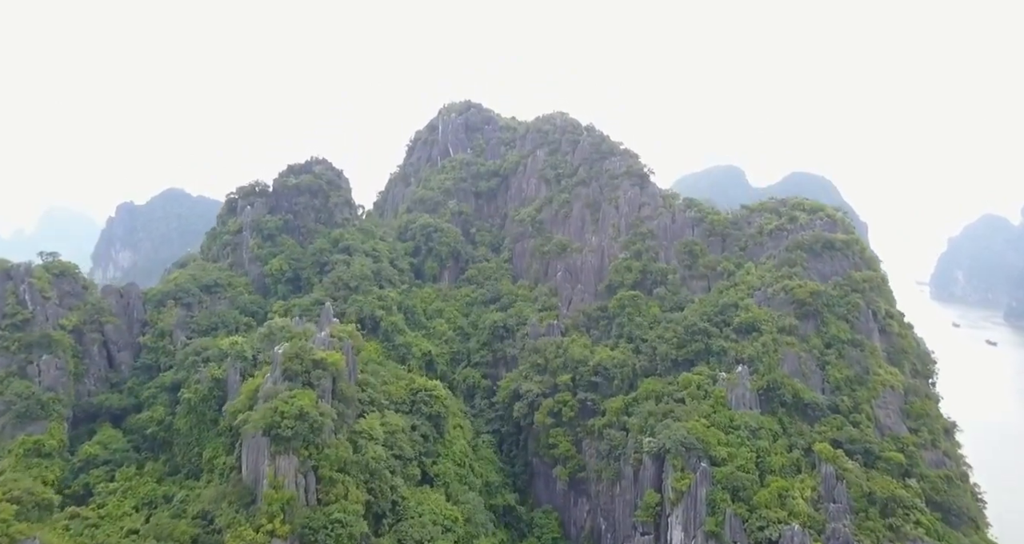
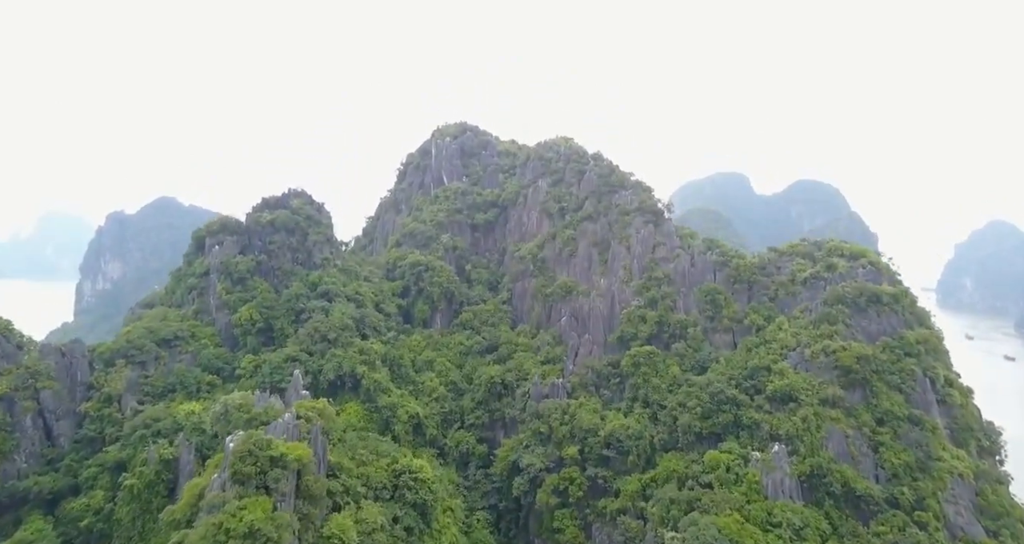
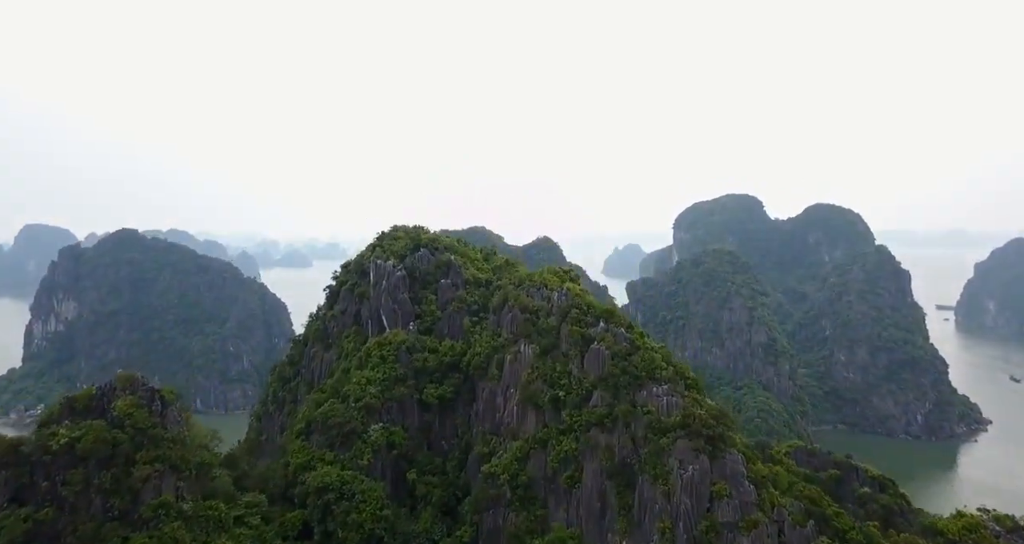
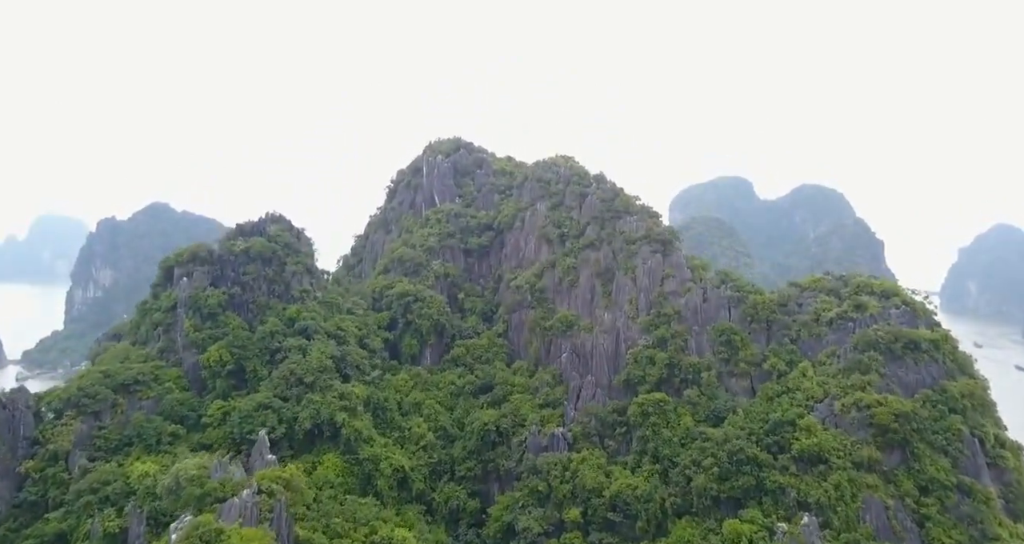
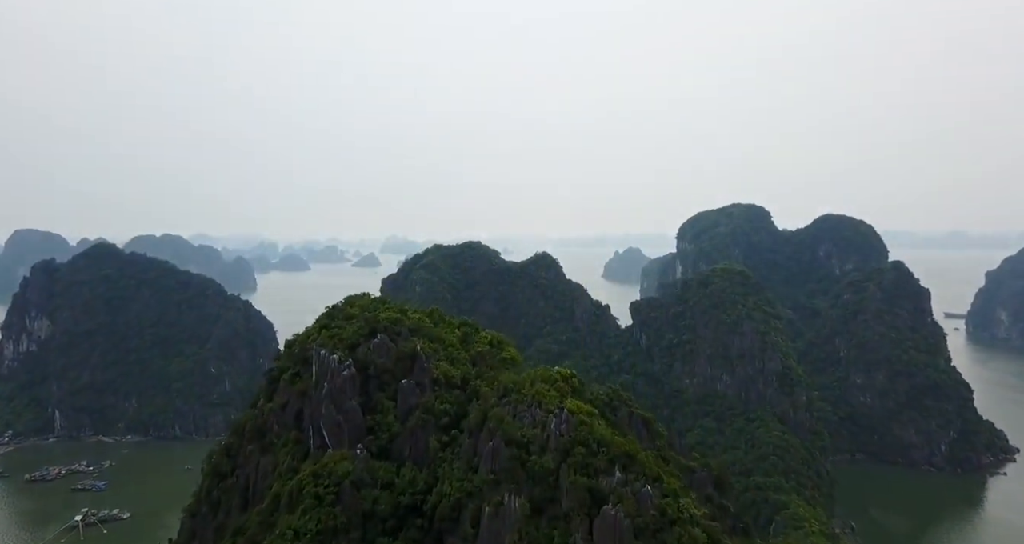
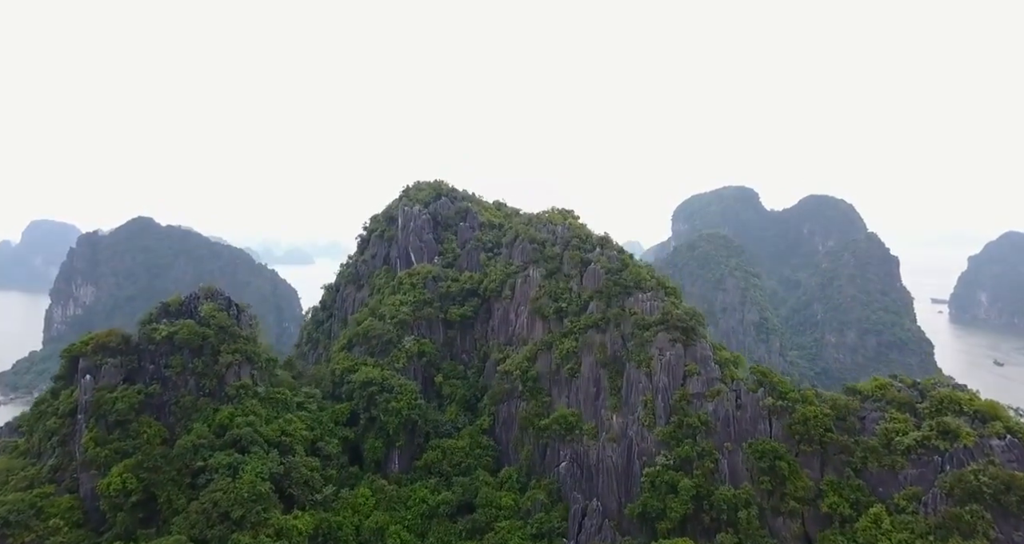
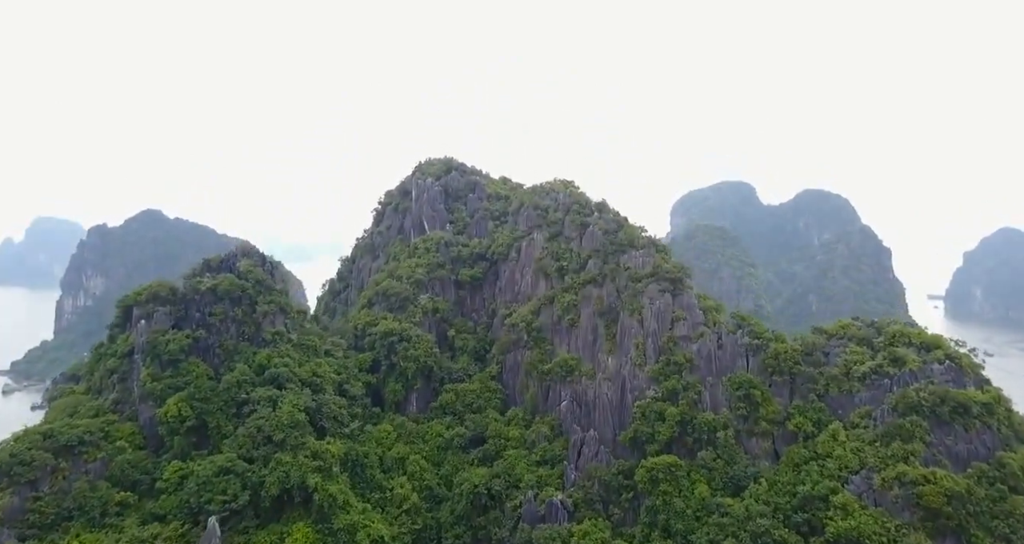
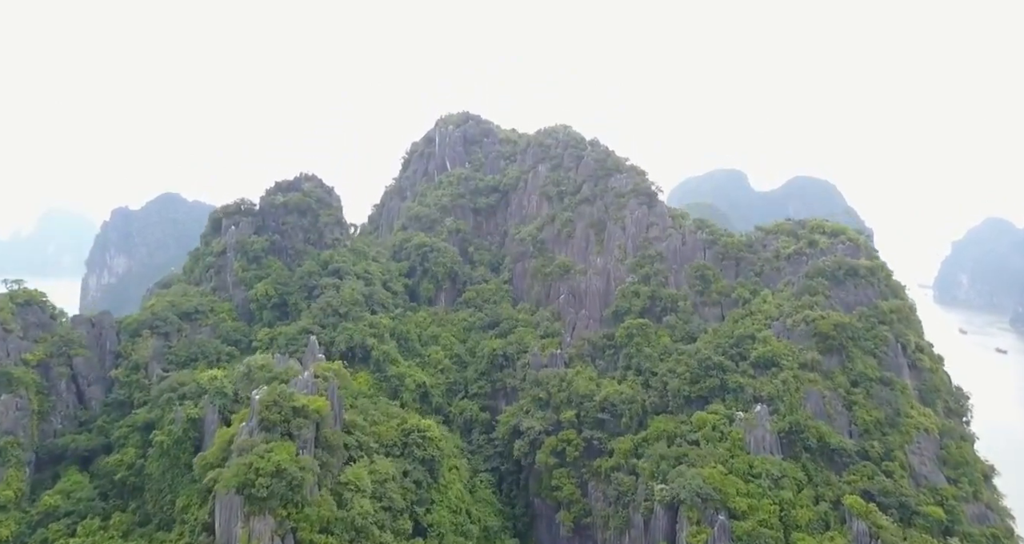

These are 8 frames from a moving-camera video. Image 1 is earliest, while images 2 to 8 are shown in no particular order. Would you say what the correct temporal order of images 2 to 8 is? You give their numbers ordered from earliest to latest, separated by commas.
8, 2, 4, 7, 6, 3, 5
